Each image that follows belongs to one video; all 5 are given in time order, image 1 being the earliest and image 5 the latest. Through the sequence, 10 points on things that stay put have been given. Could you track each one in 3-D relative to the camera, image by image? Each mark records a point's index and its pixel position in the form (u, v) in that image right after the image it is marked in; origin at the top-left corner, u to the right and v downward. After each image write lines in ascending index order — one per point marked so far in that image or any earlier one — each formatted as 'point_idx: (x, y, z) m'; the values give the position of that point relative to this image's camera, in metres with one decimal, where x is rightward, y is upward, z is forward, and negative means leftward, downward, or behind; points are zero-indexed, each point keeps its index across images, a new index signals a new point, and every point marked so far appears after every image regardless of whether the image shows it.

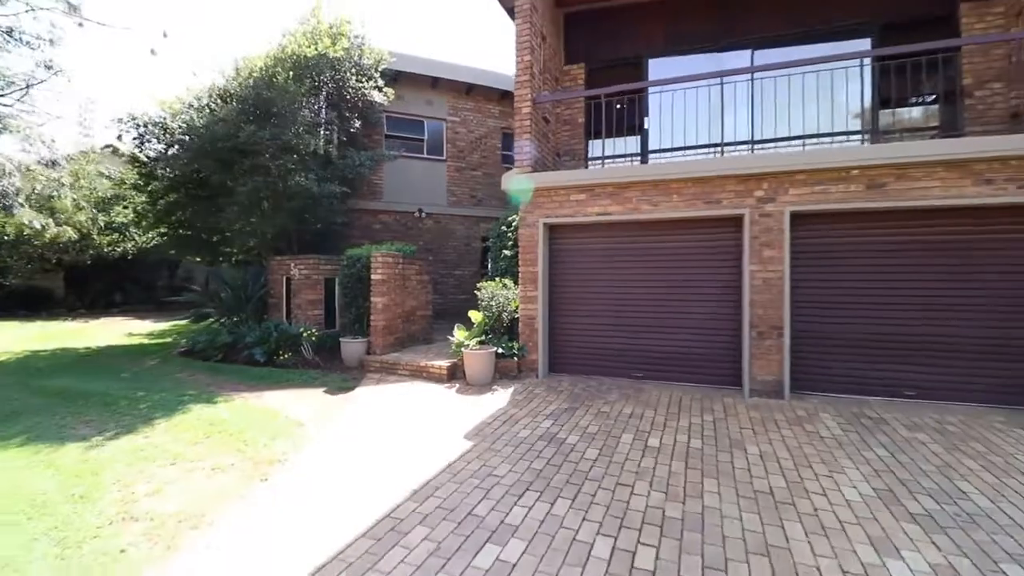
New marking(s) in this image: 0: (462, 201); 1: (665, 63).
0: (-1.2, +2.2, +12.1) m
1: (+2.5, +3.7, +8.1) m
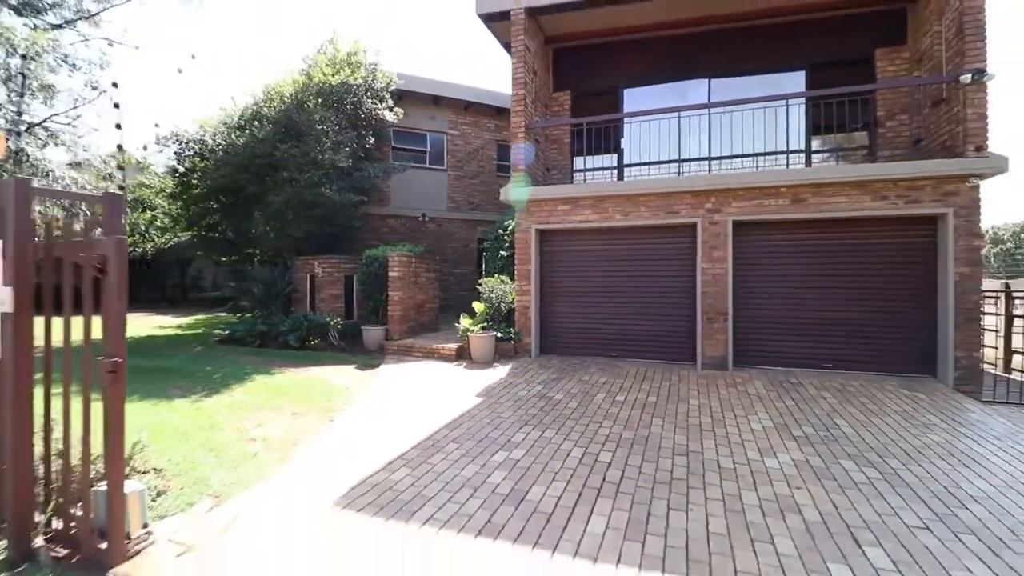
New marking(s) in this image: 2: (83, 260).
0: (-1.4, +2.3, +13.5) m
1: (+2.5, +3.8, +9.5) m
2: (-2.4, +0.1, +2.8) m
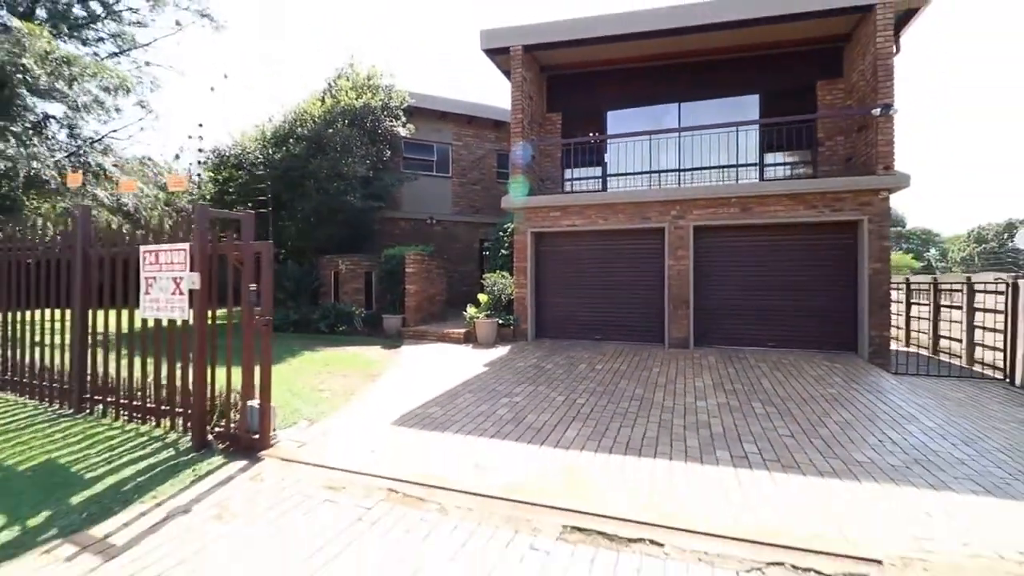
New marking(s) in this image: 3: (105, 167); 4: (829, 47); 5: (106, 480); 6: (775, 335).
0: (-1.4, +2.4, +15.0) m
1: (+2.5, +3.9, +11.0) m
2: (-2.4, +0.3, +4.3) m
3: (-8.9, +2.7, +11.0) m
4: (+6.3, +4.8, +9.8) m
5: (-2.9, -1.4, +3.6) m
6: (+4.7, -0.8, +8.8) m
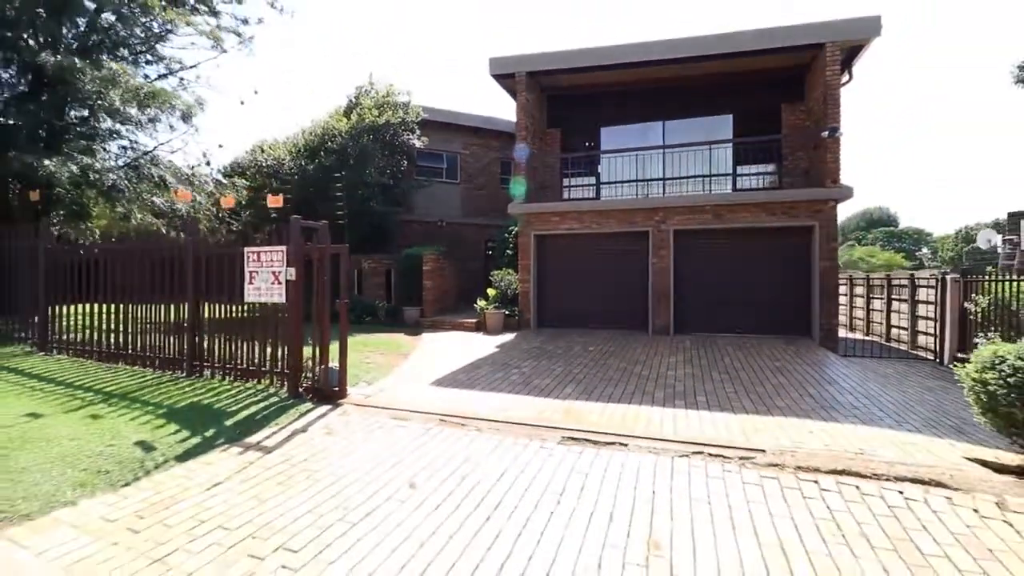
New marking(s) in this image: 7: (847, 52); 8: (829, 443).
0: (-1.3, +2.5, +16.5) m
1: (+2.6, +4.0, +12.5) m
2: (-2.3, +0.4, +5.8) m
3: (-8.8, +2.8, +12.4) m
4: (+6.5, +4.9, +11.3) m
5: (-2.8, -1.3, +5.1) m
6: (+4.8, -0.7, +10.3) m
7: (+6.9, +4.9, +10.1) m
8: (+2.9, -1.4, +4.4) m
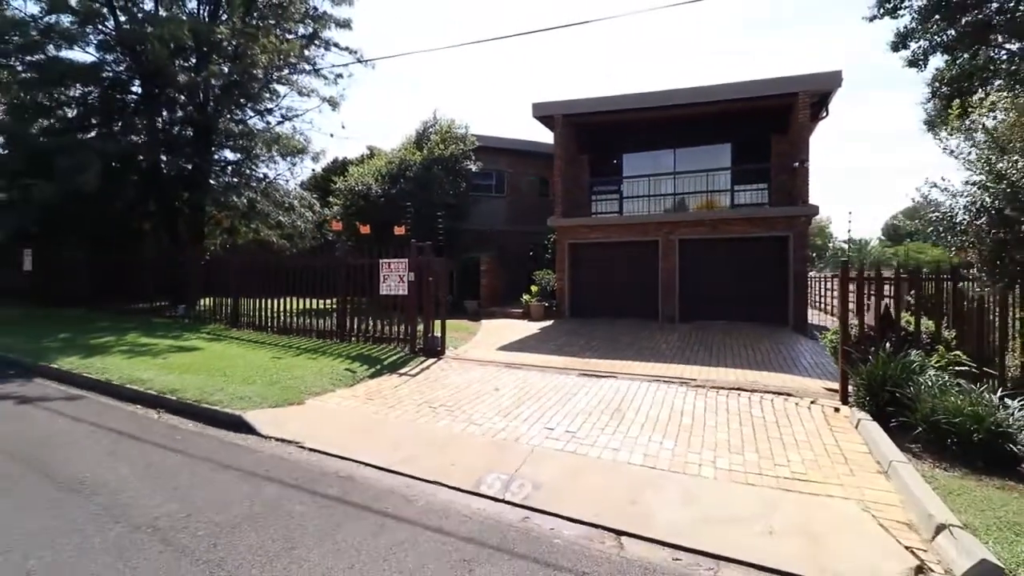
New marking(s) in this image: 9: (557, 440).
0: (+0.2, +2.6, +19.7) m
1: (+3.8, +4.1, +15.5) m
2: (-1.6, +0.4, +9.1) m
3: (-7.6, +2.9, +16.2) m
4: (+7.6, +5.0, +13.9) m
5: (-2.2, -1.2, +8.5) m
6: (+5.9, -0.7, +13.1) m
7: (+7.9, +4.9, +12.7) m
8: (+3.4, -1.4, +7.4) m
9: (+0.5, -1.6, +5.1) m
